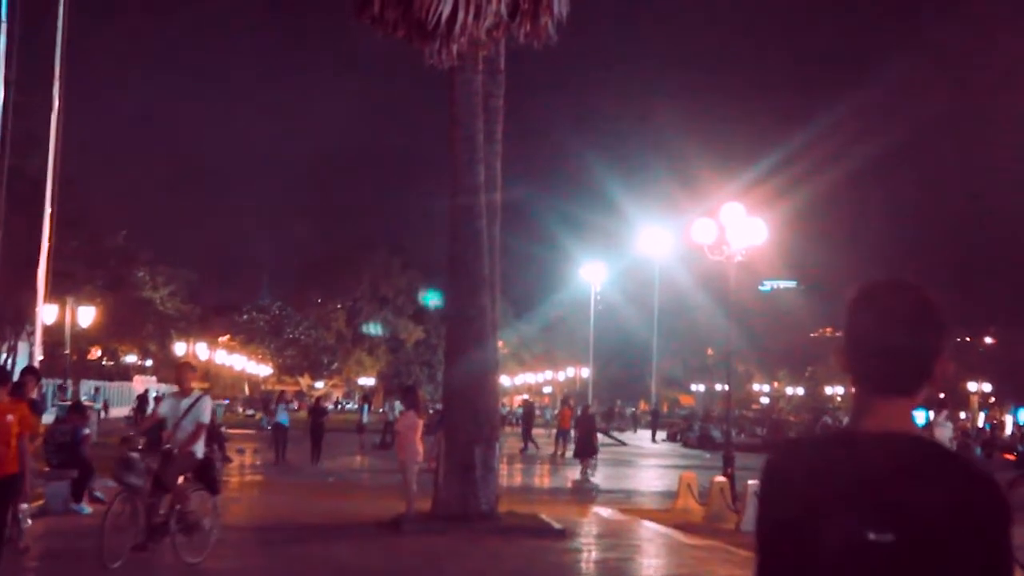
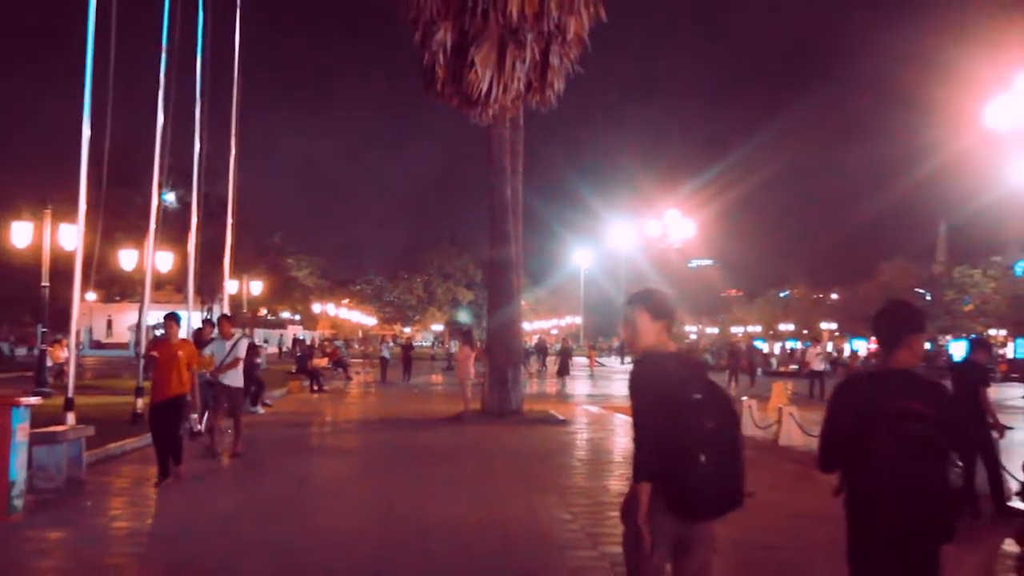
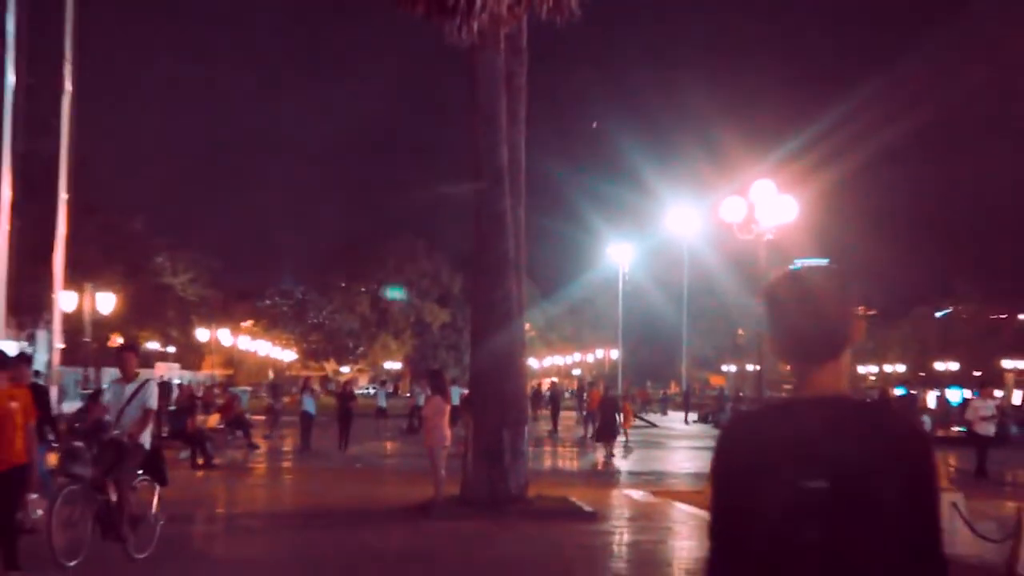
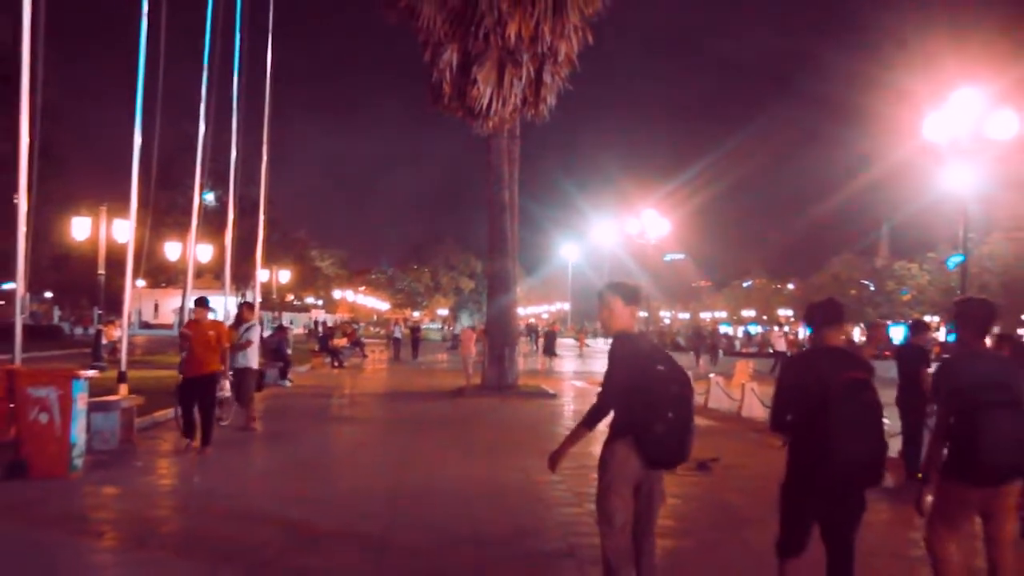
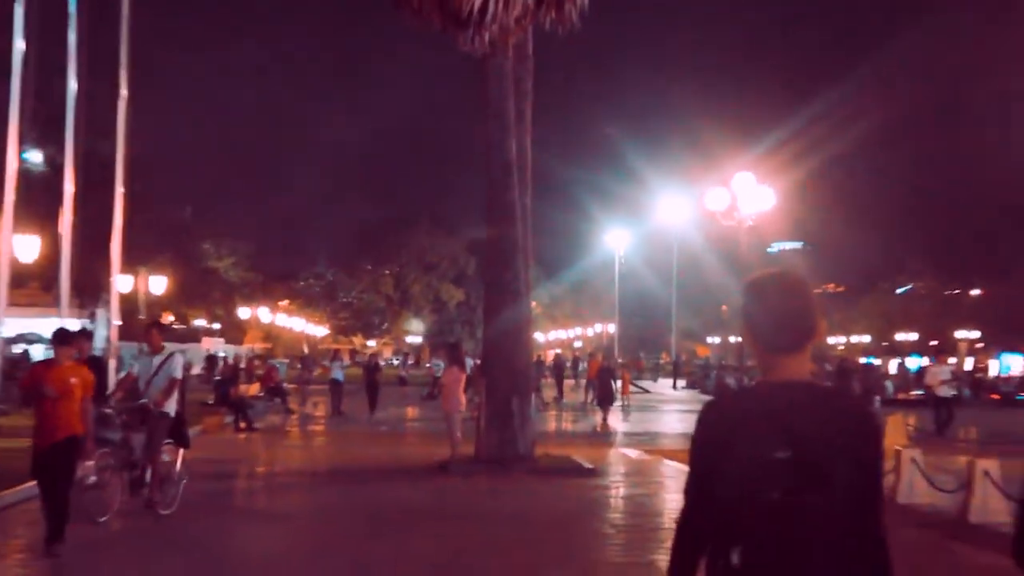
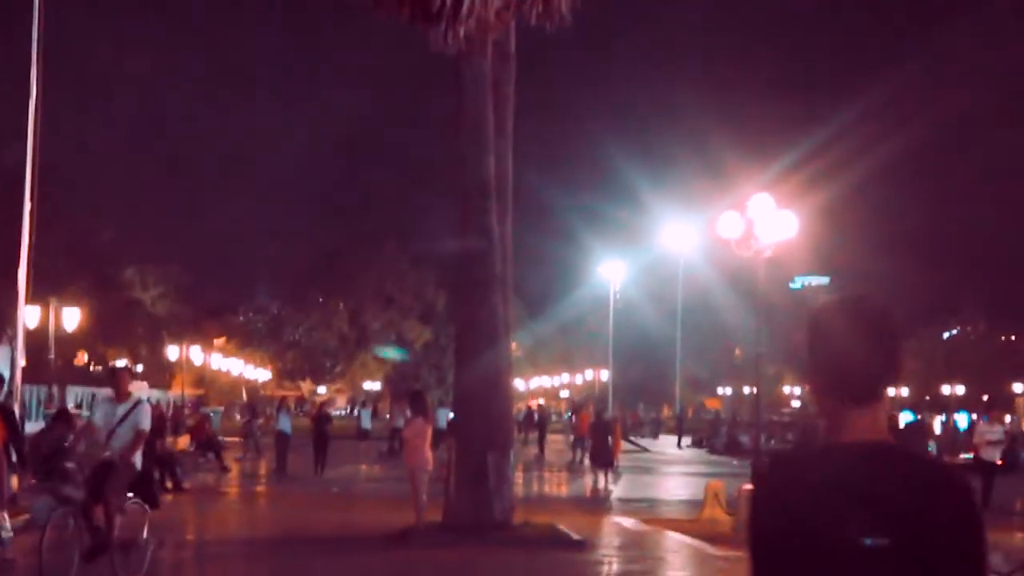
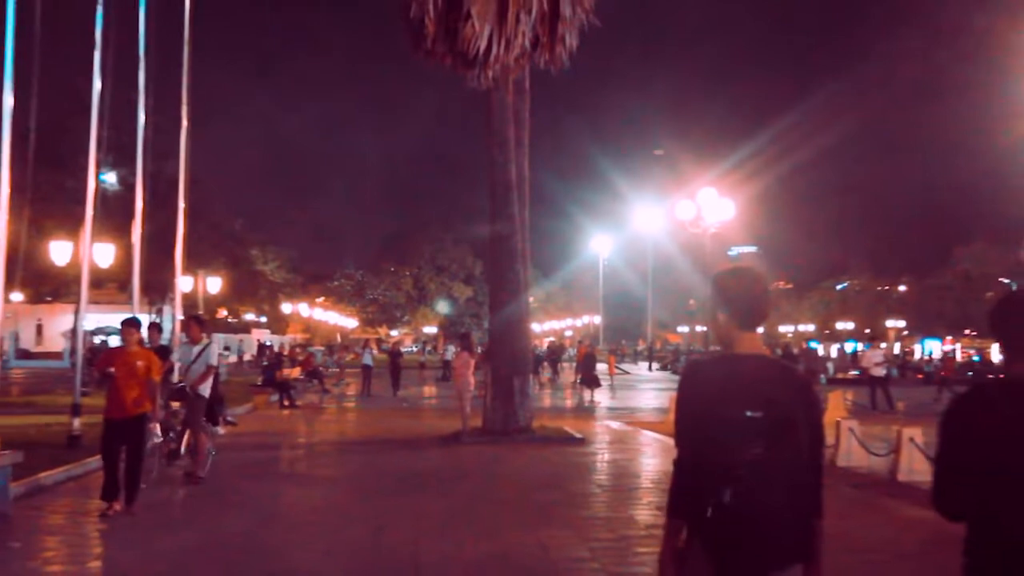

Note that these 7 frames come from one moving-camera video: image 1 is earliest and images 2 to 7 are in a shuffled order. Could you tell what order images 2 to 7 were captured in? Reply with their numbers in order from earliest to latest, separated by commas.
6, 3, 5, 7, 2, 4
